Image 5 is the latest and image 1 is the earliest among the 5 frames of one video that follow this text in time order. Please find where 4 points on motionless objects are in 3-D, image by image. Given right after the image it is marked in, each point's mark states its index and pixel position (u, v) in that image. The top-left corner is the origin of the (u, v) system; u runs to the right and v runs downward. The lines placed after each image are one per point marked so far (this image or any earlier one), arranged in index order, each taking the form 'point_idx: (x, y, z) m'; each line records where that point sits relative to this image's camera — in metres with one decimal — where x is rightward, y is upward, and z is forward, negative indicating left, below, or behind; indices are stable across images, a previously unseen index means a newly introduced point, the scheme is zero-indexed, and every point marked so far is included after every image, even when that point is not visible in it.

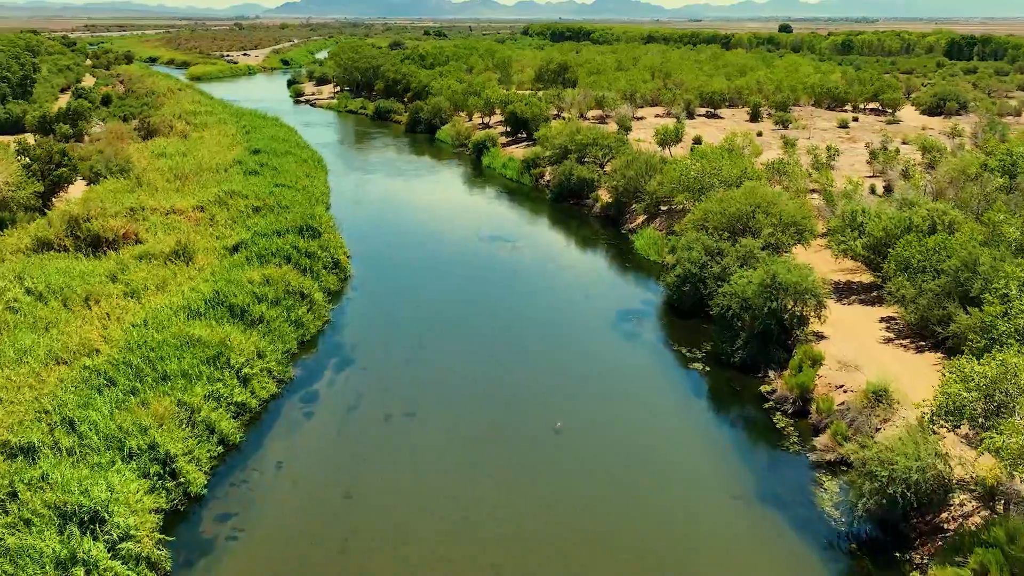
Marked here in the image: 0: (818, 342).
0: (+5.4, -0.9, +18.6) m
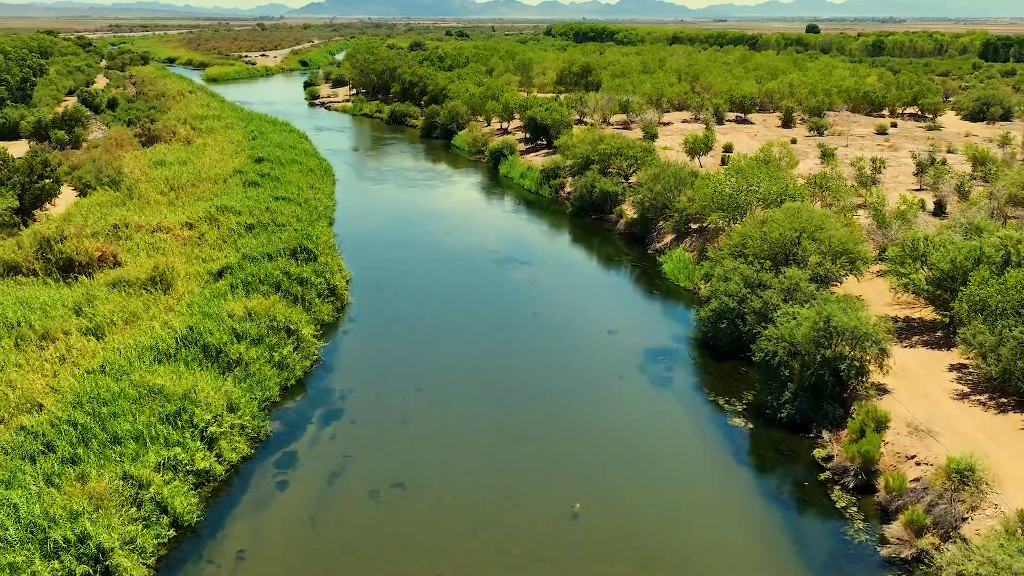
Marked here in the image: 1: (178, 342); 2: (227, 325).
0: (+5.5, -1.6, +16.0) m
1: (-5.6, -0.9, +18.0) m
2: (-5.0, -0.7, +18.8) m
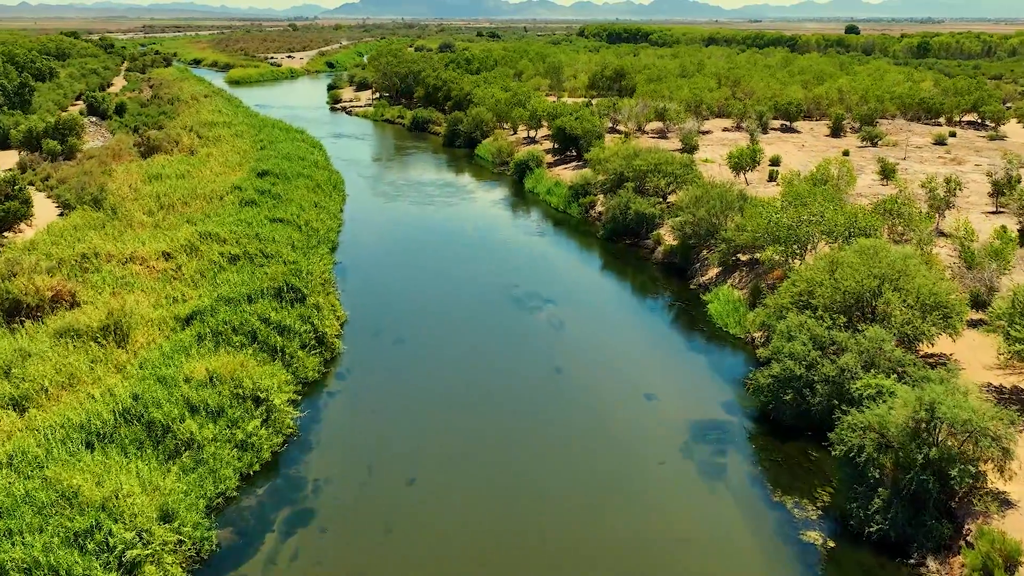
0: (+5.7, -2.6, +12.3) m
1: (-5.4, -1.8, +14.6) m
2: (-4.8, -1.5, +15.5) m
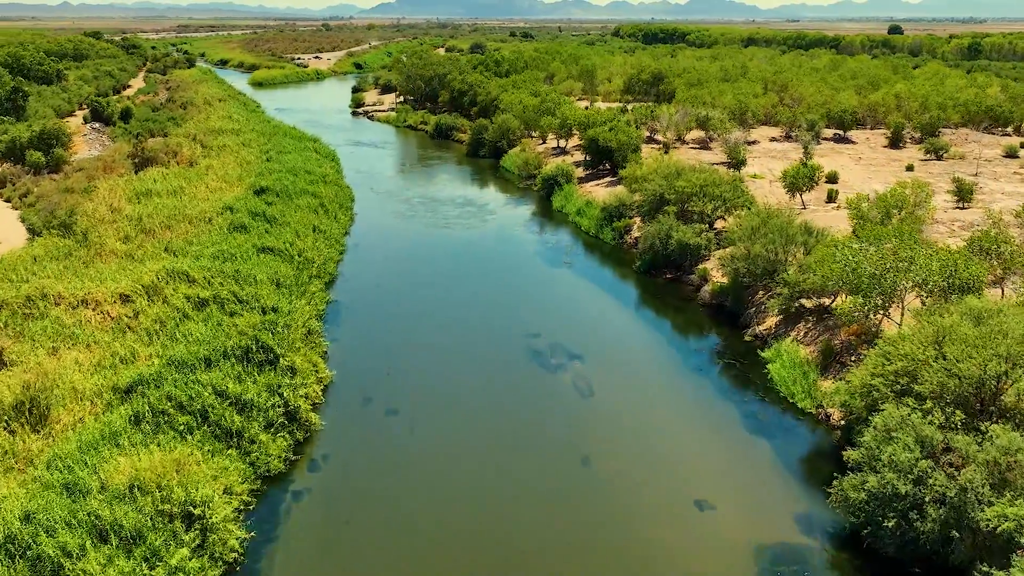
0: (+5.7, -3.6, +8.3) m
1: (-5.4, -2.7, +11.0) m
2: (-4.7, -2.5, +11.8) m
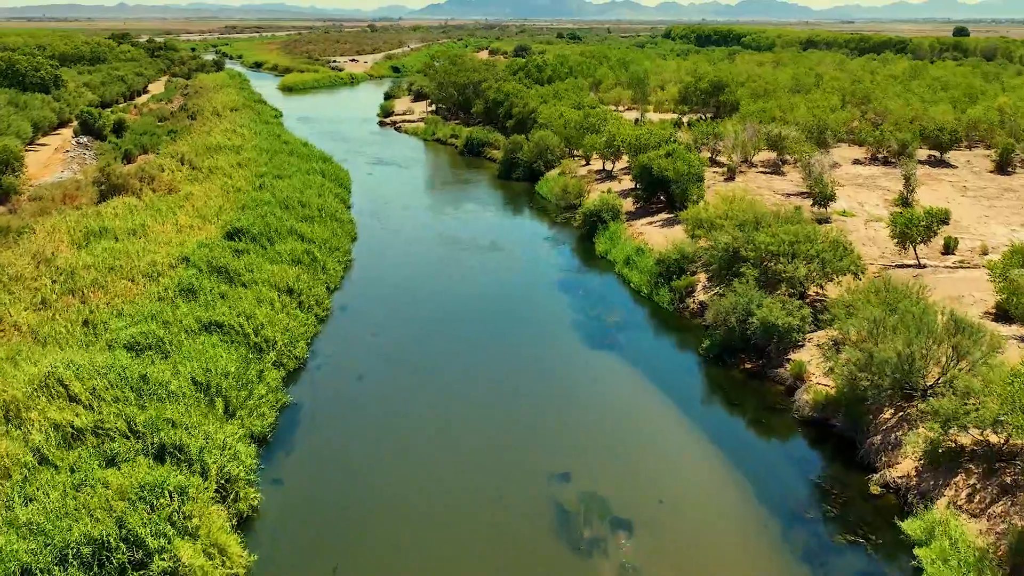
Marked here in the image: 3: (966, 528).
0: (+5.3, -5.3, +1.6) m
1: (-5.6, -4.3, +4.8) m
2: (-4.9, -4.1, +5.5) m
3: (+5.4, -2.8, +12.5) m
